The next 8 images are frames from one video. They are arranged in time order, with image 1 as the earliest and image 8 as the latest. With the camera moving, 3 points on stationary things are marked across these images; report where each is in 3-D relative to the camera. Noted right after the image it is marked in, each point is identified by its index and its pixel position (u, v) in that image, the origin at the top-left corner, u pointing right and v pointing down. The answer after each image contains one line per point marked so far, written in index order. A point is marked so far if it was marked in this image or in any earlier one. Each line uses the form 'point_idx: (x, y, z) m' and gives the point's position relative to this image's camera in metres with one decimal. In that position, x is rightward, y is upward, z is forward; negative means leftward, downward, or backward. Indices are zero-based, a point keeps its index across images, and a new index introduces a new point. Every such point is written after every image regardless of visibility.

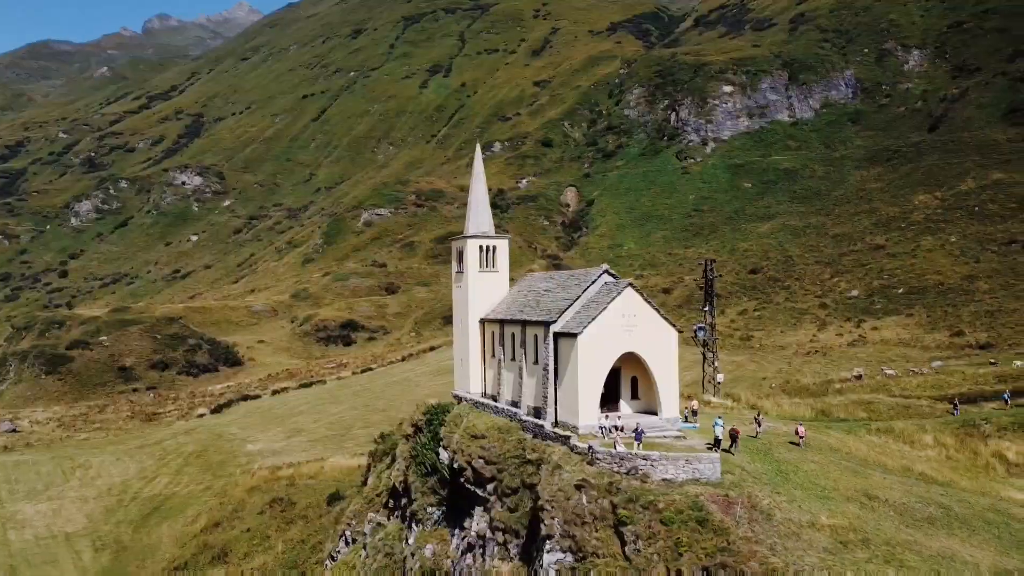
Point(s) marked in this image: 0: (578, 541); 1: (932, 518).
0: (+1.5, -5.4, +18.0) m
1: (+9.9, -5.4, +20.2) m
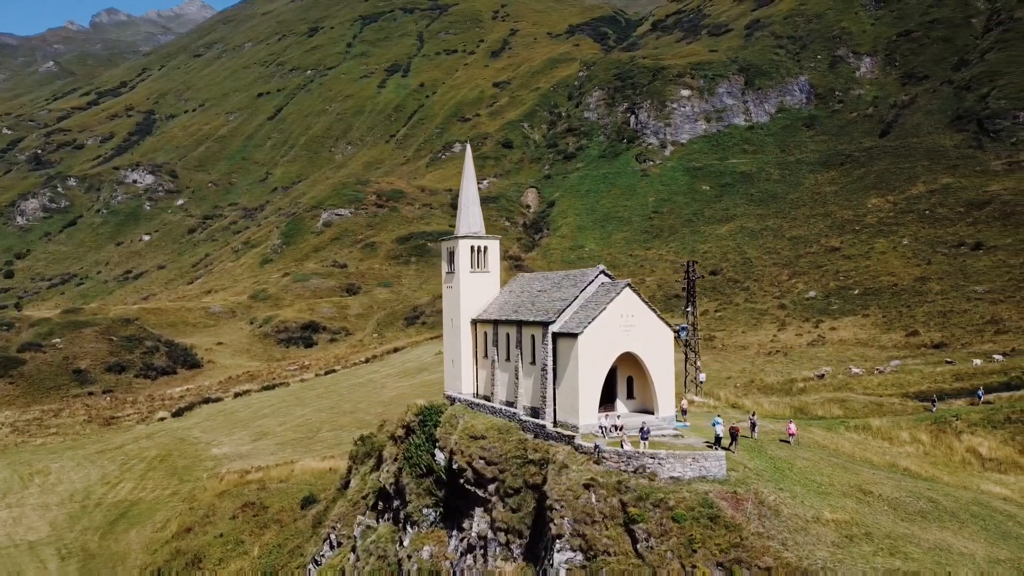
0: (+1.7, -5.4, +18.1) m
1: (+10.0, -5.4, +20.8) m
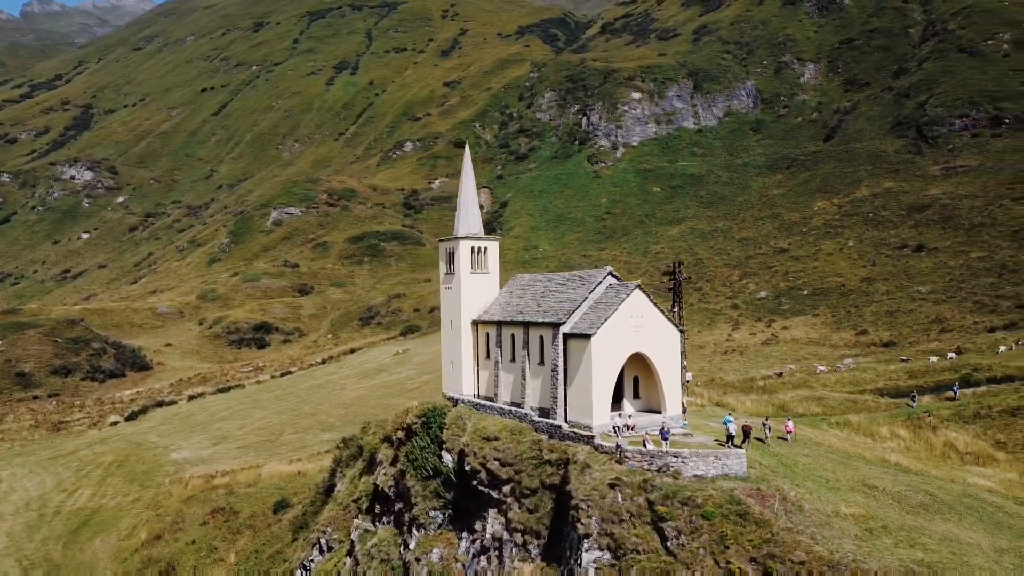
0: (+2.3, -5.4, +18.3) m
1: (+10.4, -5.4, +21.6) m
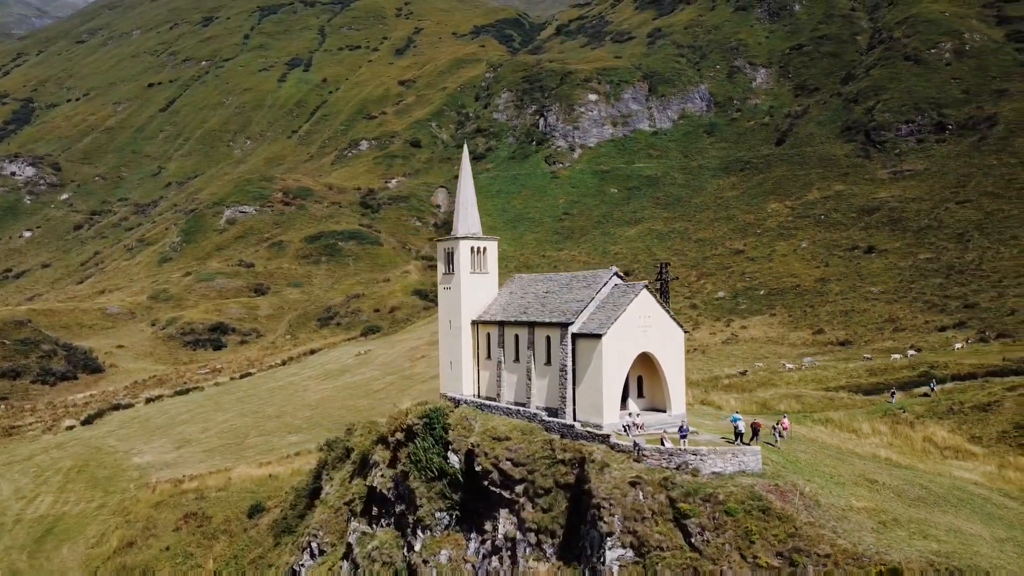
0: (+2.8, -5.4, +18.5) m
1: (+10.7, -5.4, +22.3) m
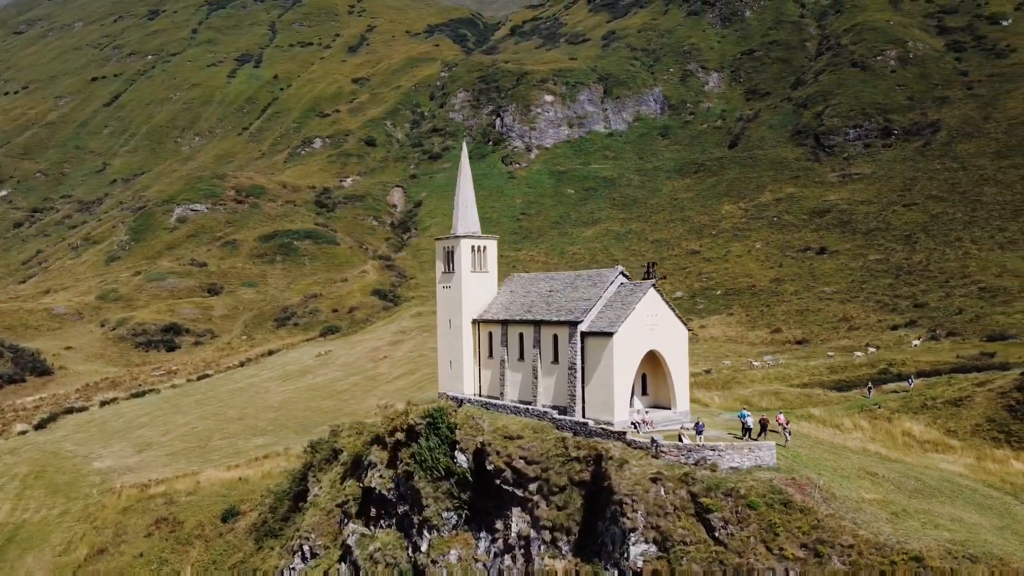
0: (+3.3, -5.4, +18.8) m
1: (+11.0, -5.4, +23.1) m
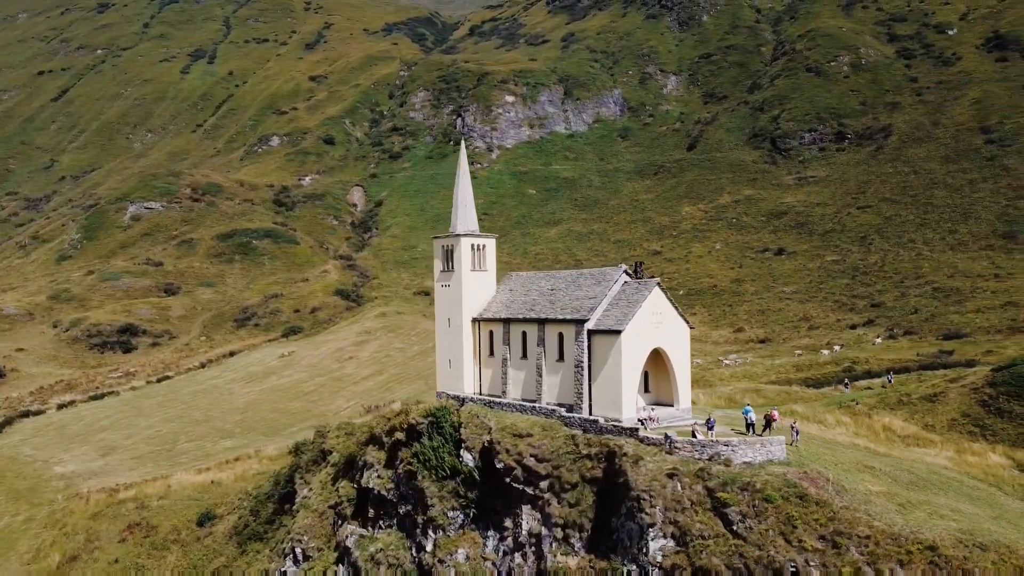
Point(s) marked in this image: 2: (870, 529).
0: (+3.8, -5.3, +19.0) m
1: (+11.1, -5.4, +23.8) m
2: (+7.6, -5.1, +18.1) m
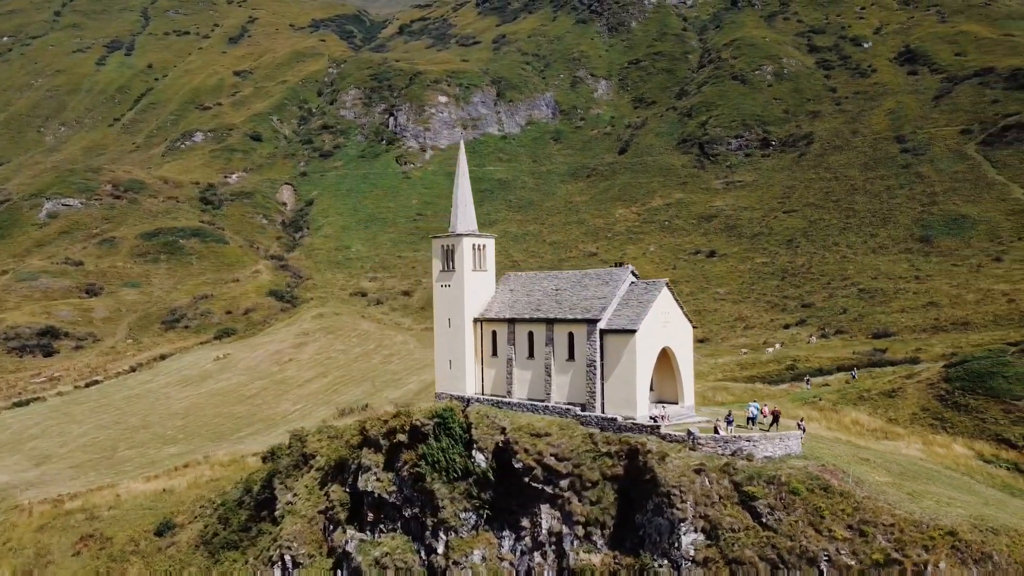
0: (+4.5, -5.3, +19.4) m
1: (+11.4, -5.4, +24.9) m
2: (+8.4, -5.1, +19.0) m
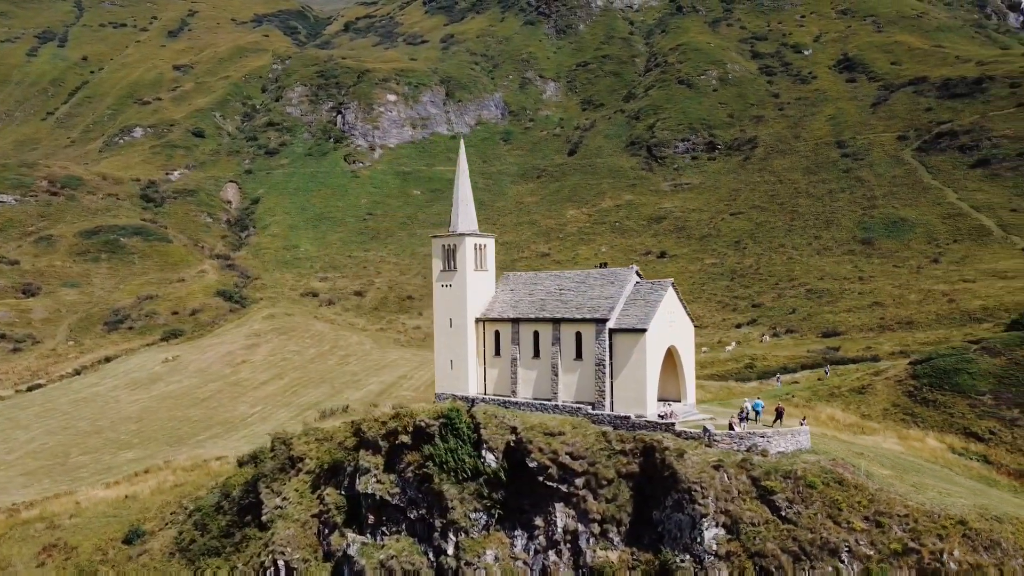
0: (+5.1, -5.3, +19.8) m
1: (+11.5, -5.4, +25.8) m
2: (+9.0, -5.1, +19.7) m
